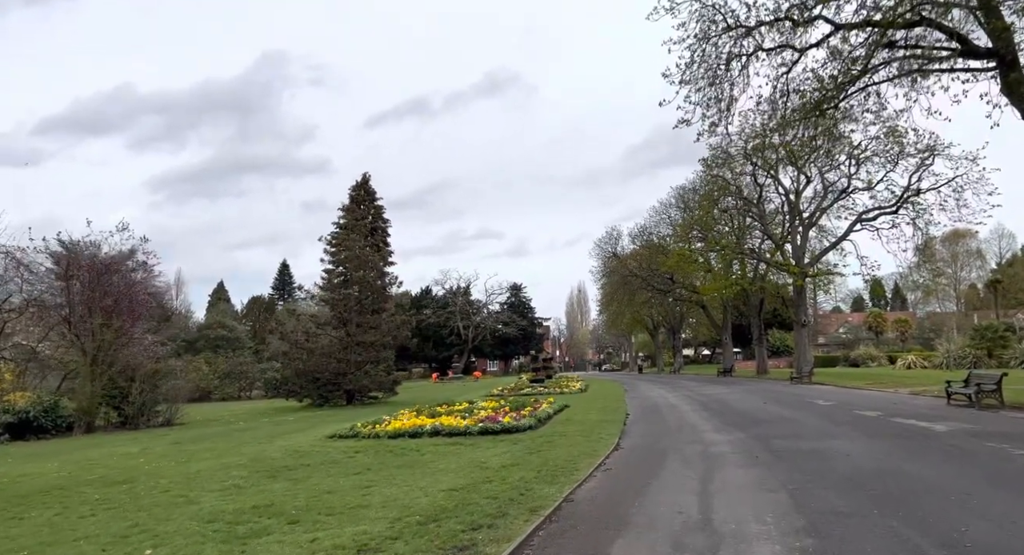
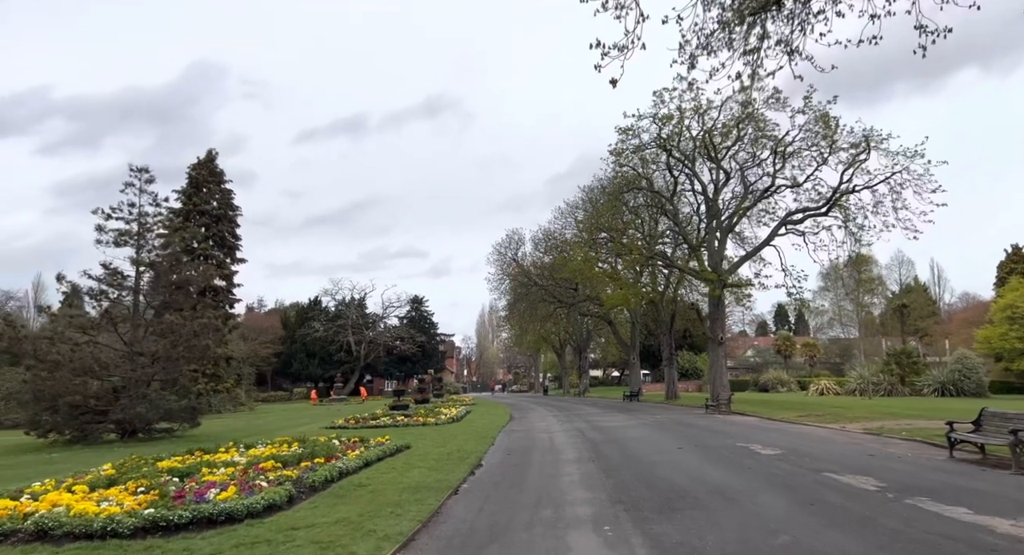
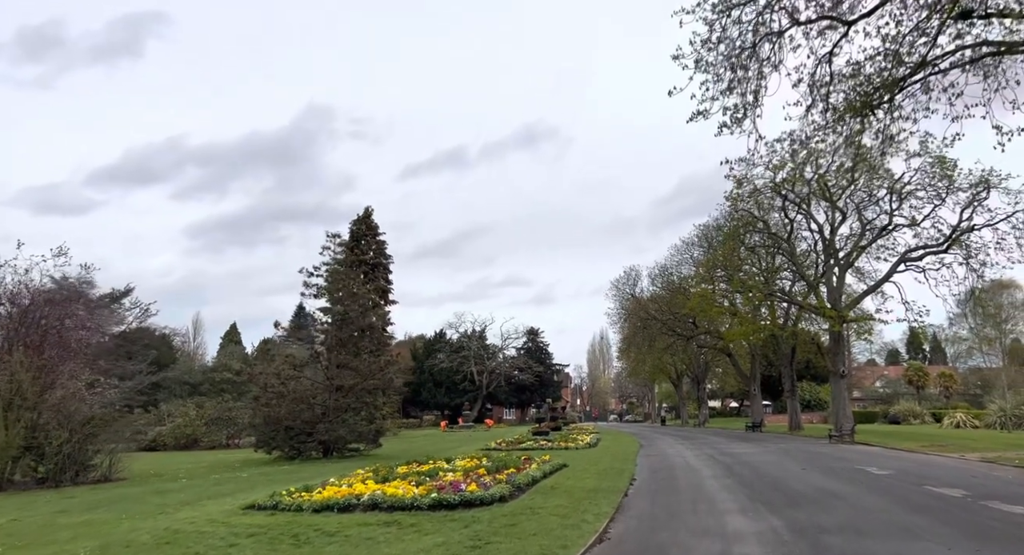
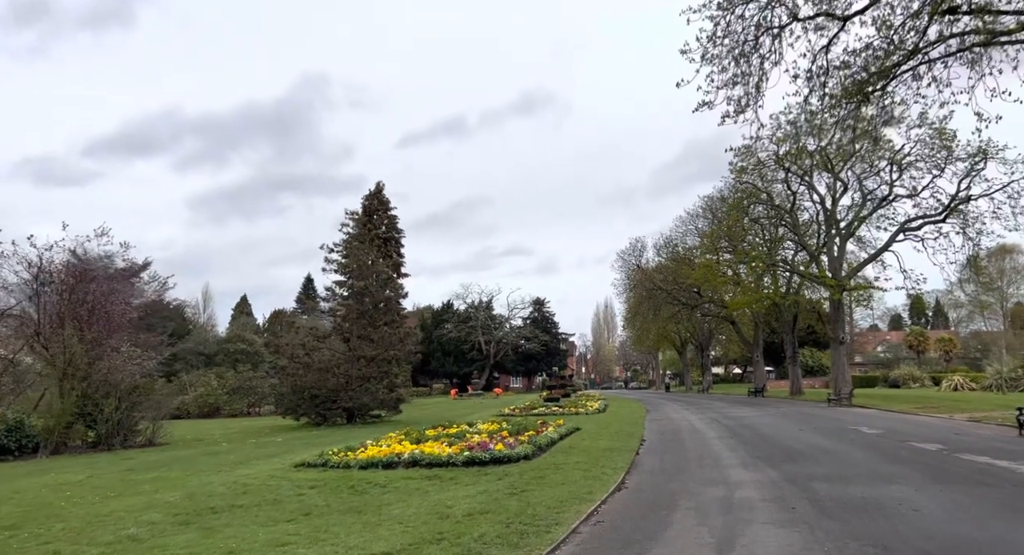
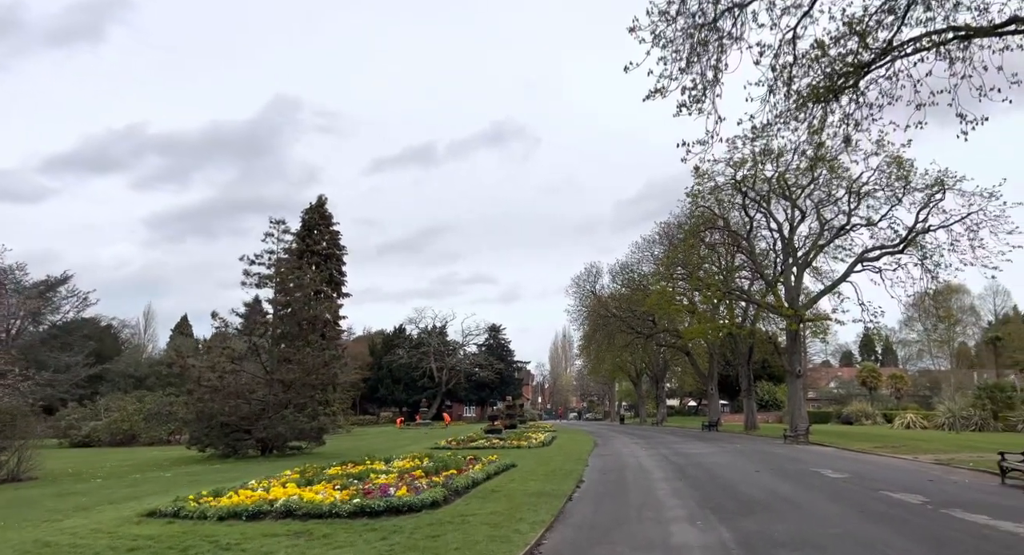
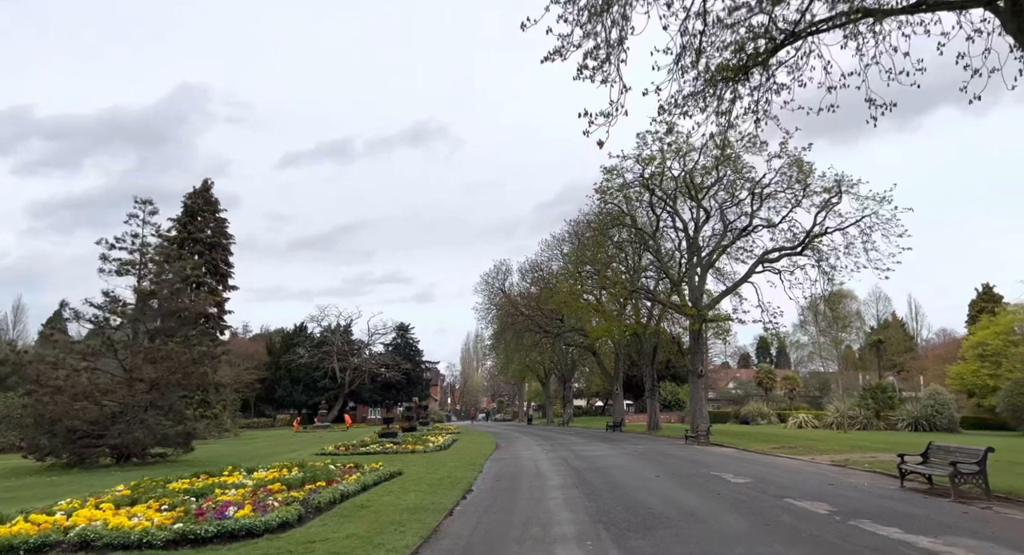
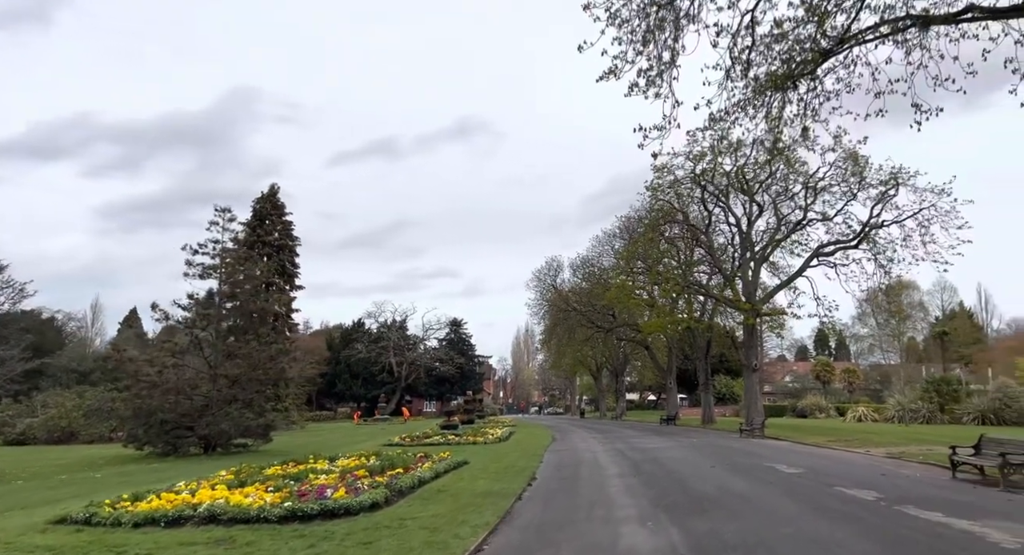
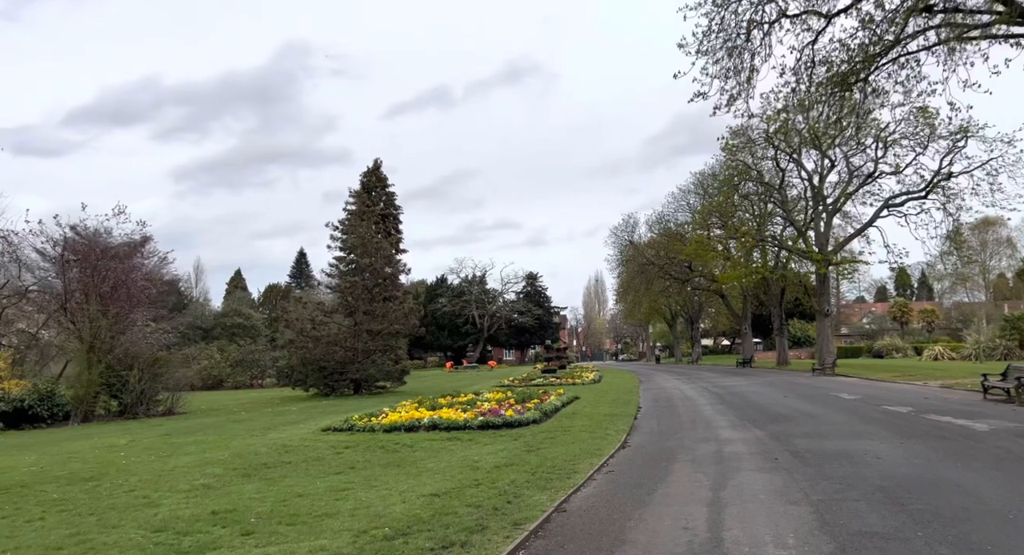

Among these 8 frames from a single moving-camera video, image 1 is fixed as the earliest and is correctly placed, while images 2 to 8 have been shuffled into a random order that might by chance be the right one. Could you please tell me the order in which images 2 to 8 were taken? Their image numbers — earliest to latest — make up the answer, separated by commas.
8, 4, 3, 5, 7, 6, 2
